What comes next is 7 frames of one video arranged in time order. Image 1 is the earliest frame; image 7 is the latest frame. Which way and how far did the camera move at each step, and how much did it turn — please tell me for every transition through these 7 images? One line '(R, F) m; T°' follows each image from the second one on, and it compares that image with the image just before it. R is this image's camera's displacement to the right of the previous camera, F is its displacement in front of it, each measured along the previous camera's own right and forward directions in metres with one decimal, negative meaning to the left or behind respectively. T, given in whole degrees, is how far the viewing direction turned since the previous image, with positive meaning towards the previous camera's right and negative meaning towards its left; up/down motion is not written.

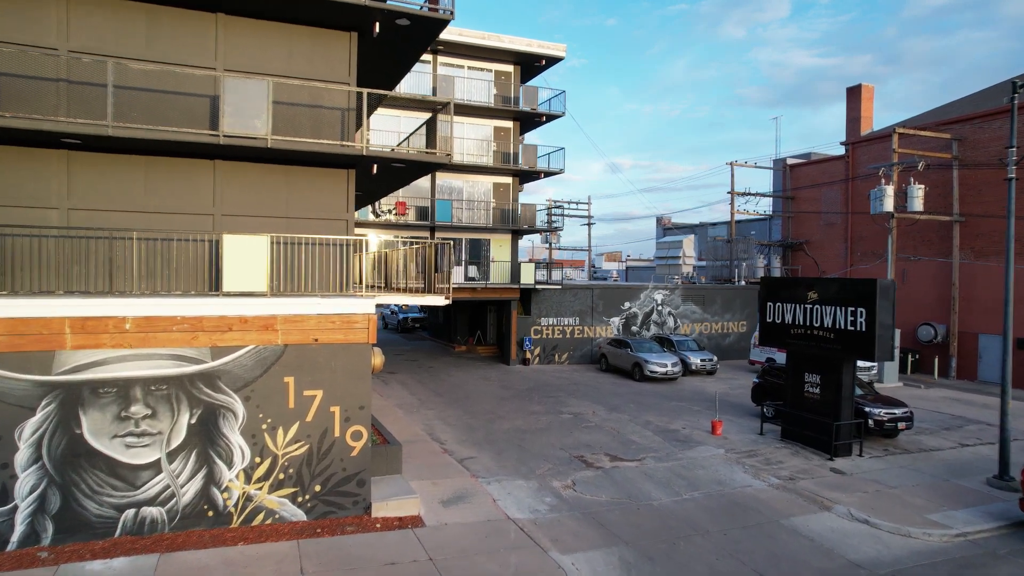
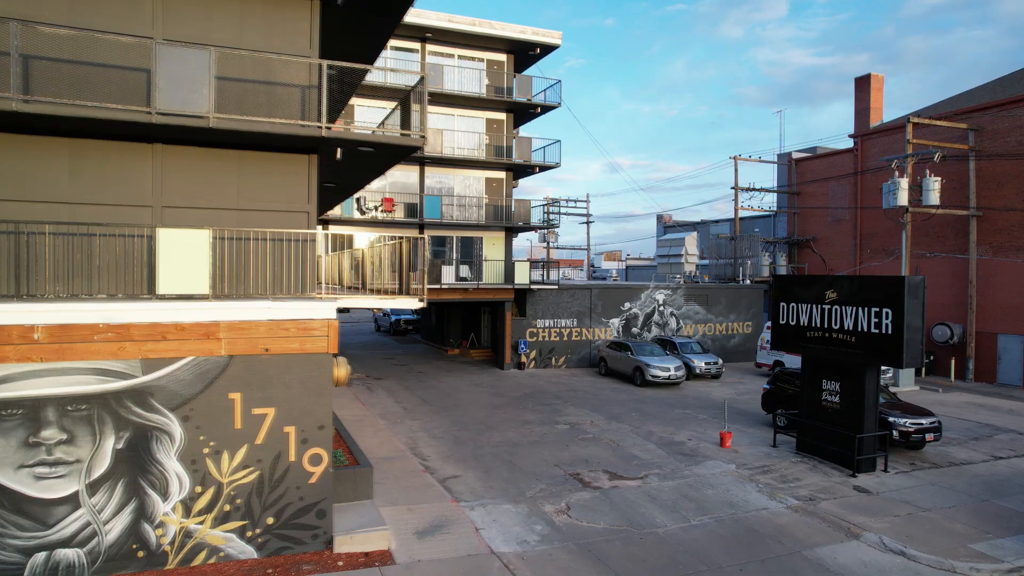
(+0.2, +1.3) m; 0°
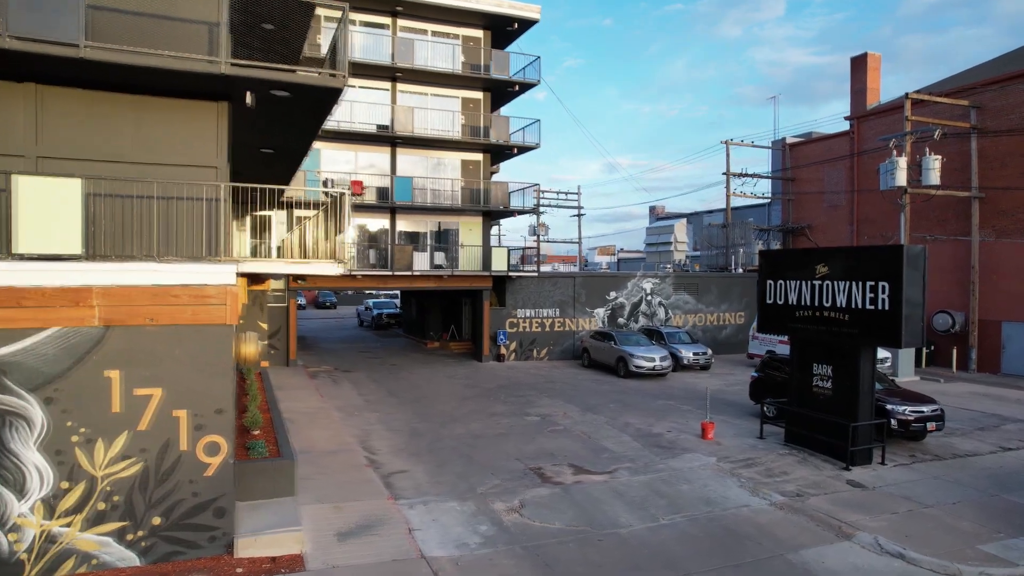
(+0.8, +1.3) m; 0°
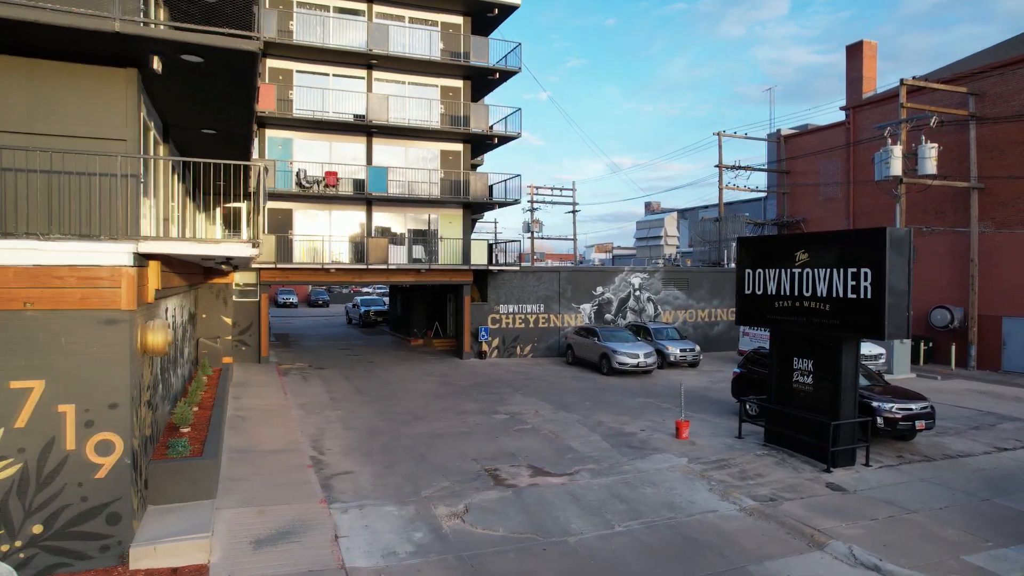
(+0.8, +0.8) m; 0°
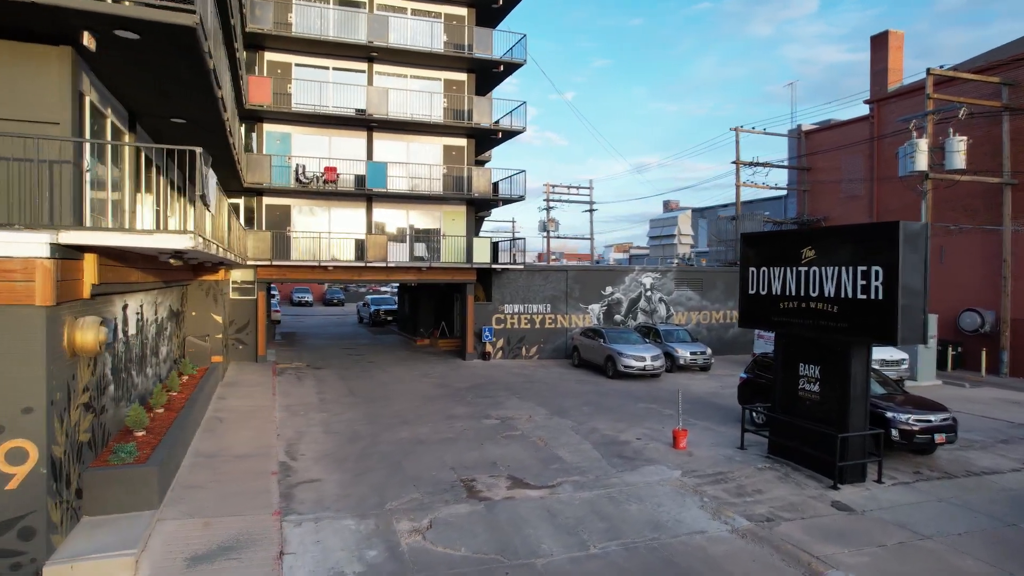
(+0.7, +0.7) m; -2°
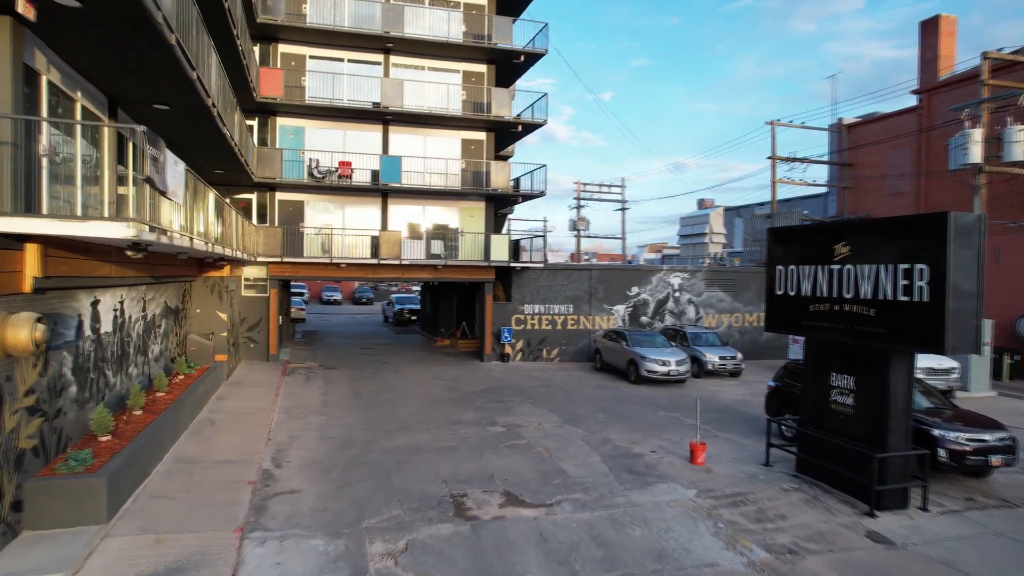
(+0.5, +0.9) m; -3°
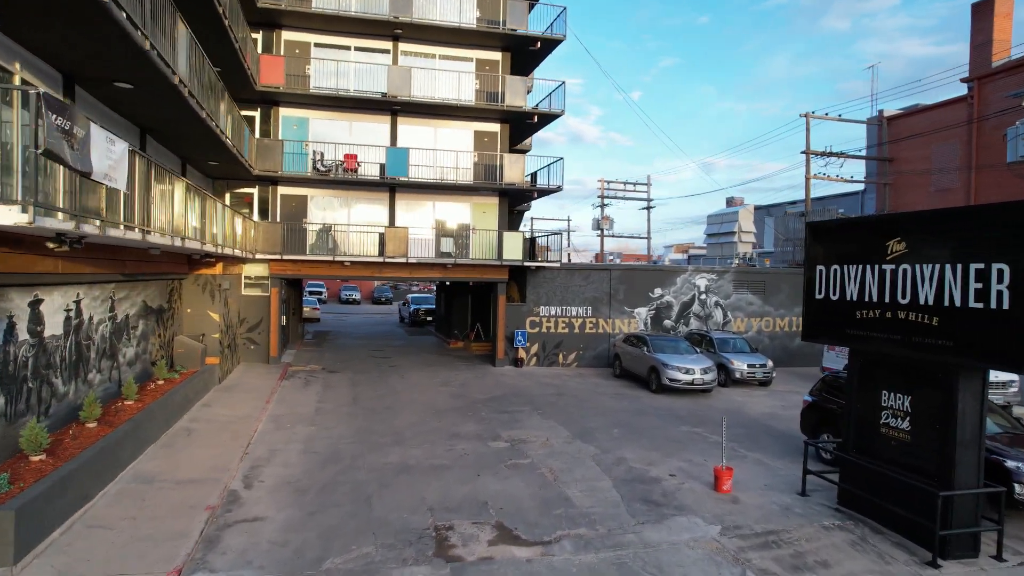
(+0.4, +1.2) m; -2°
